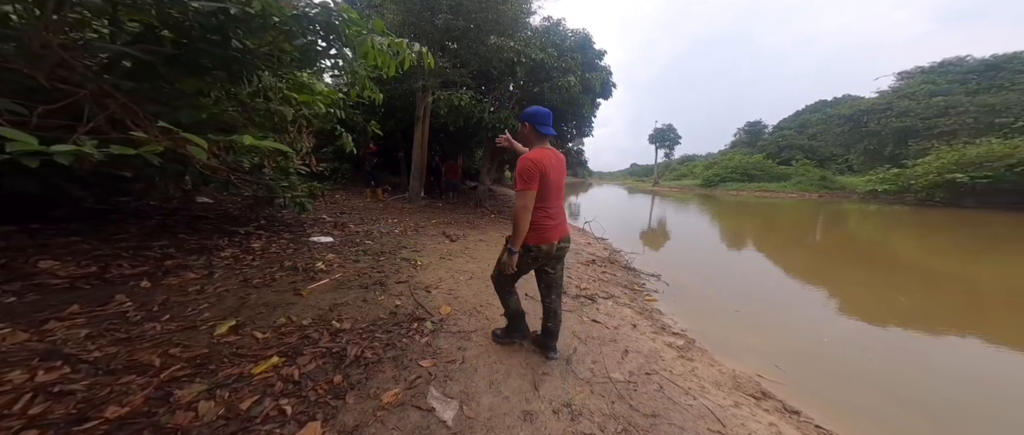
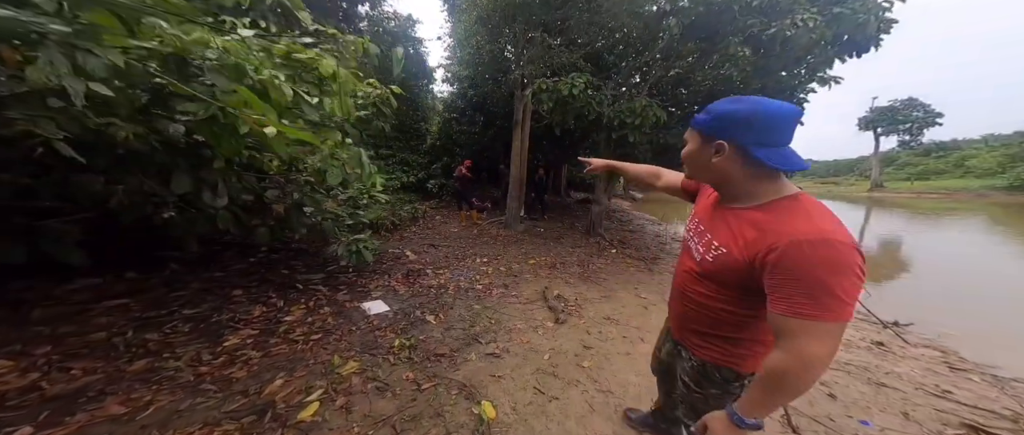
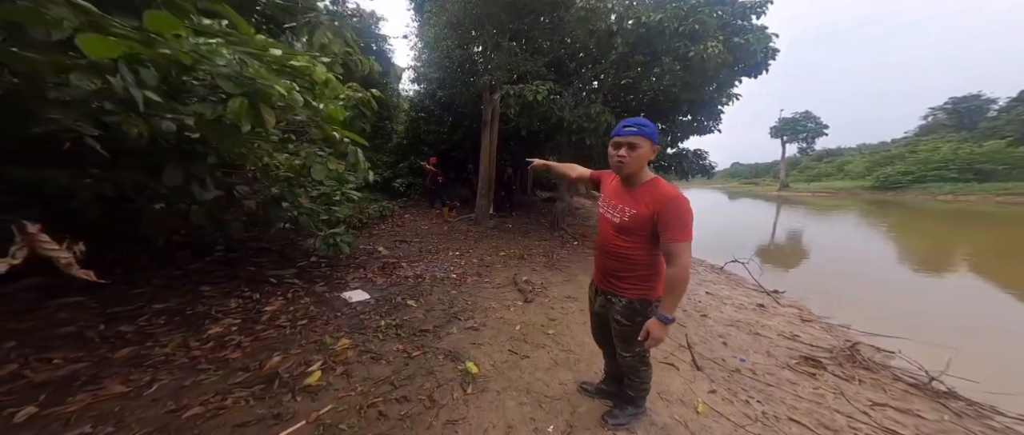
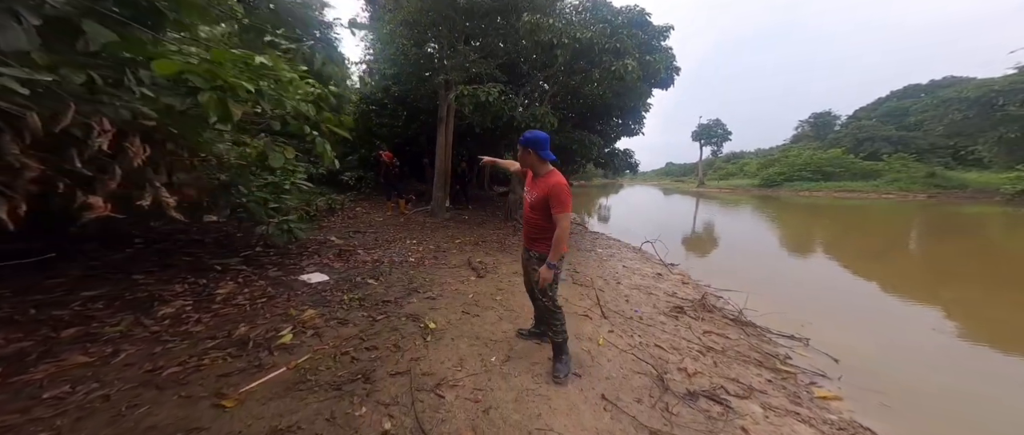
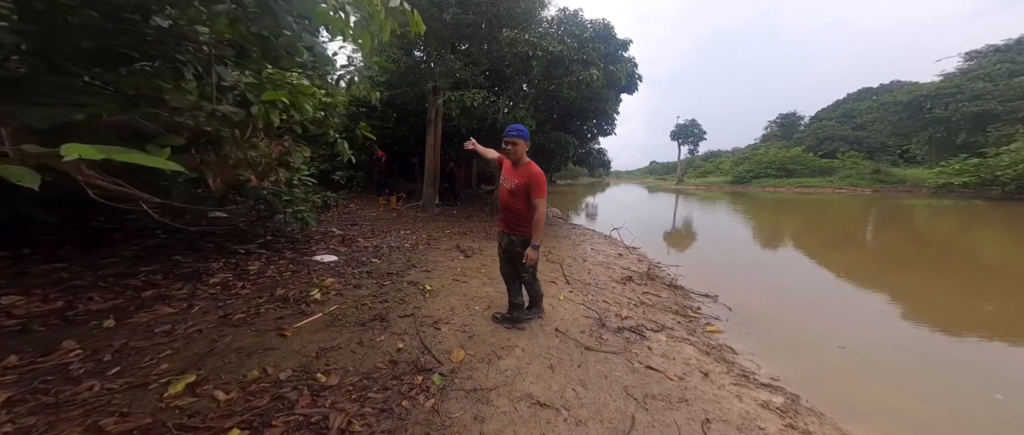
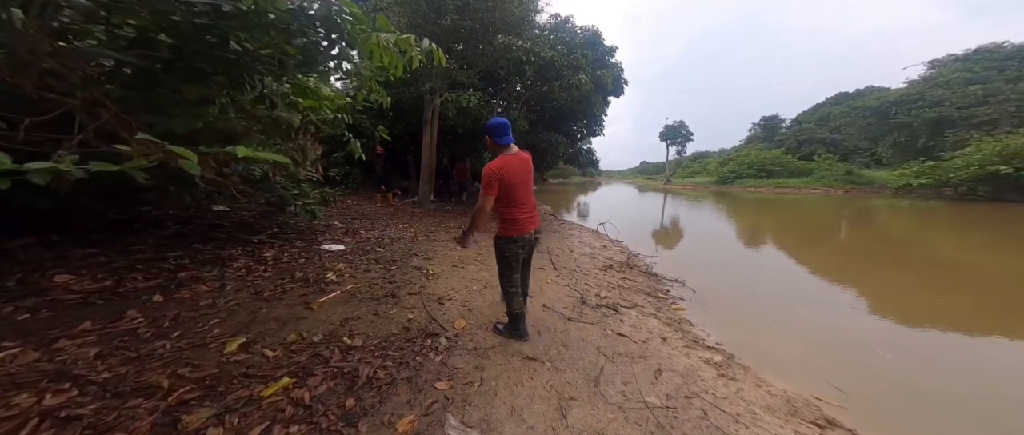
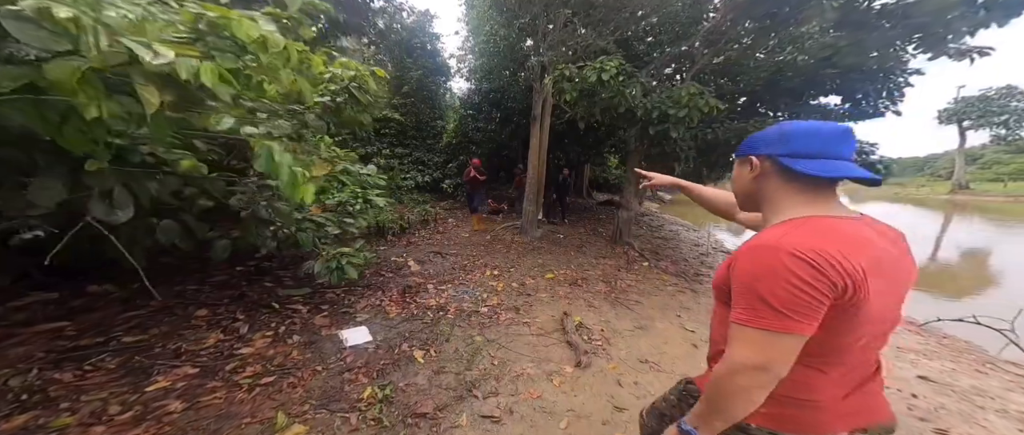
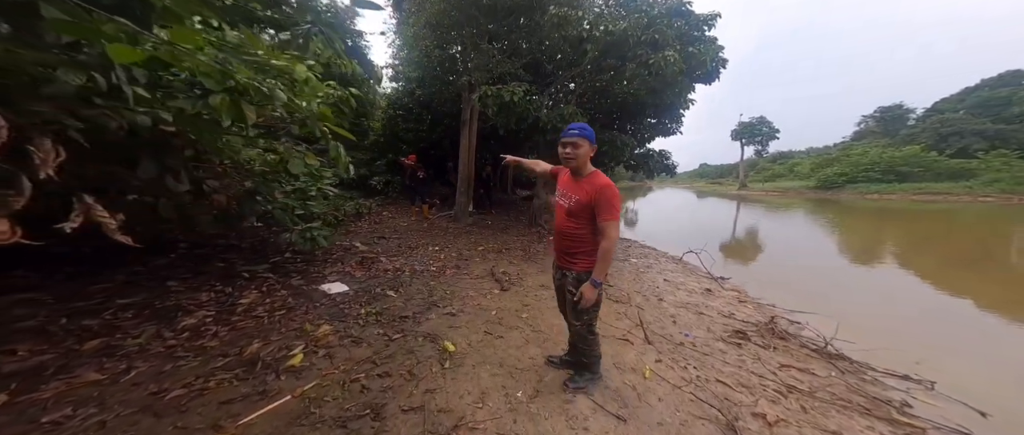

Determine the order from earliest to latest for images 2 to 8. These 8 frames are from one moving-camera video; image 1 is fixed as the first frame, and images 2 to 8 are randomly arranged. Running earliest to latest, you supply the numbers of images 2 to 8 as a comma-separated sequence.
6, 5, 4, 8, 3, 2, 7
